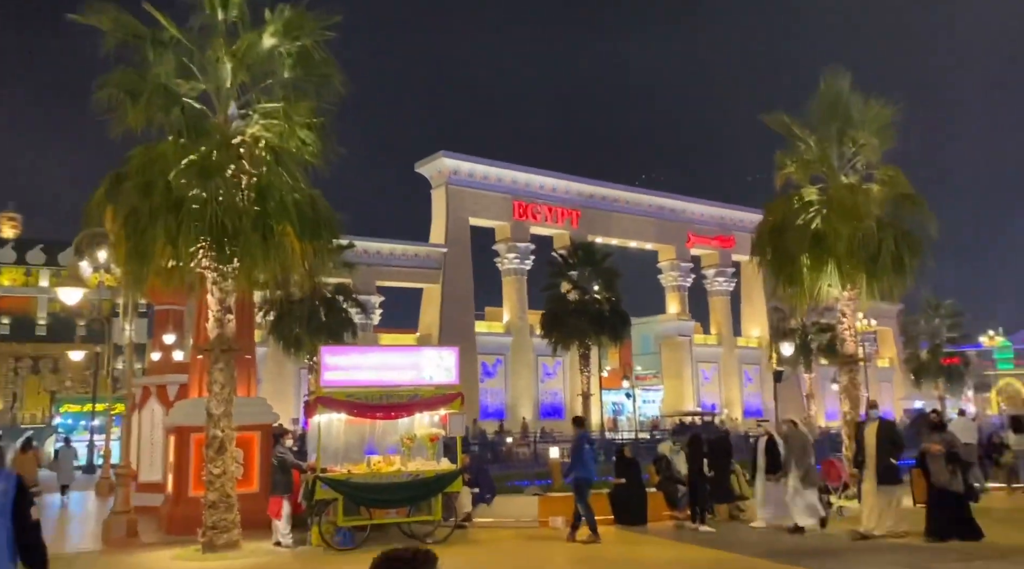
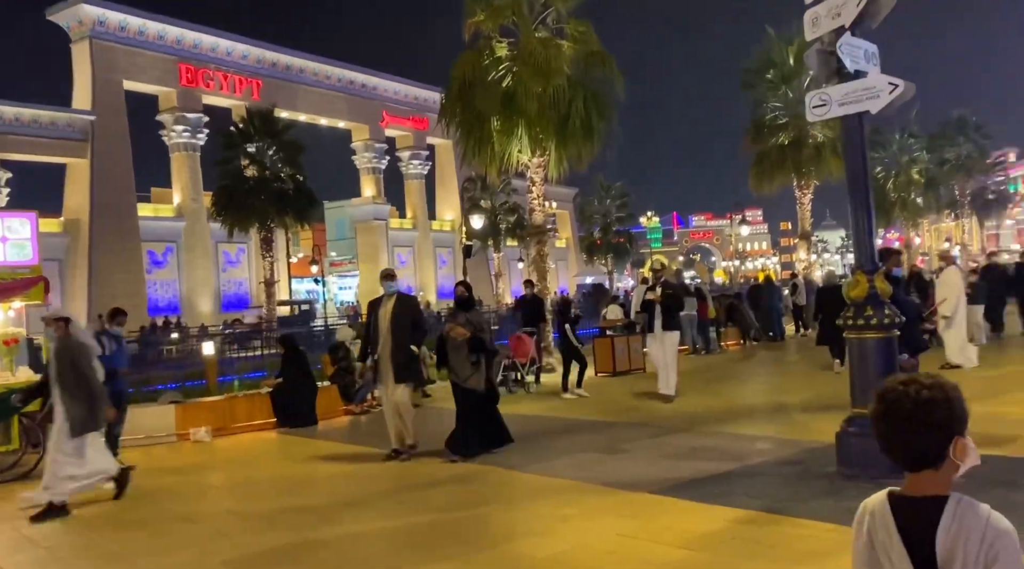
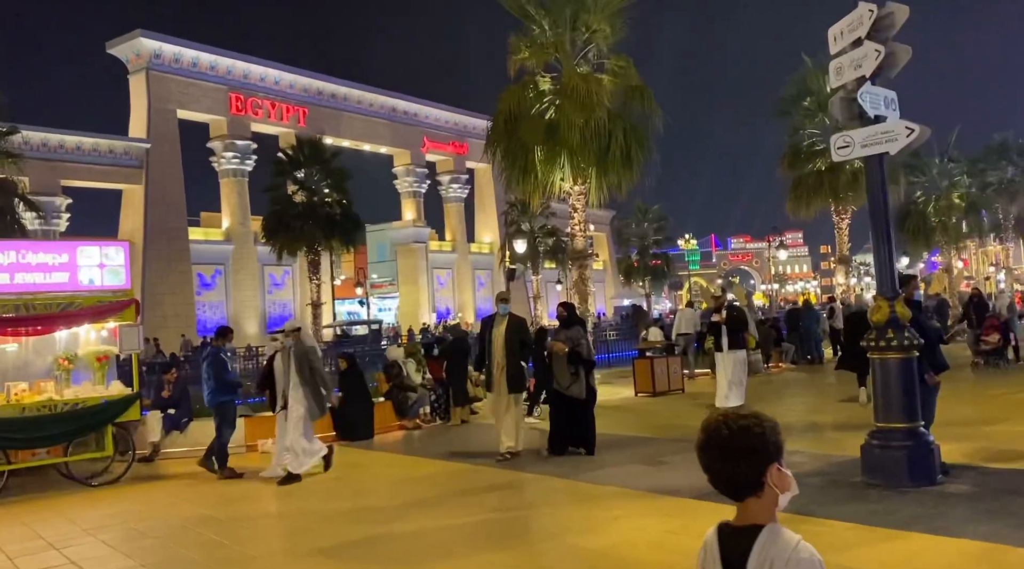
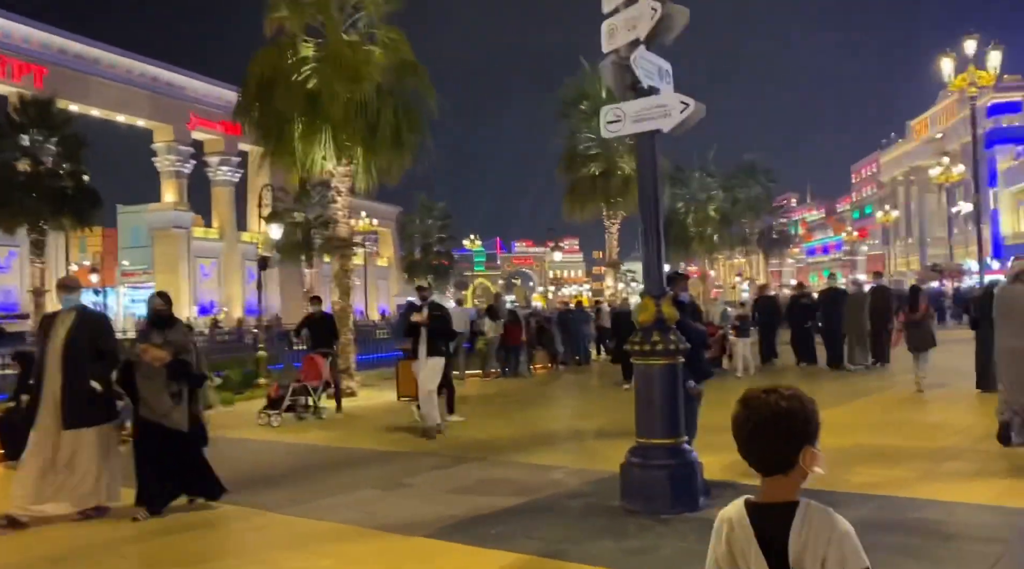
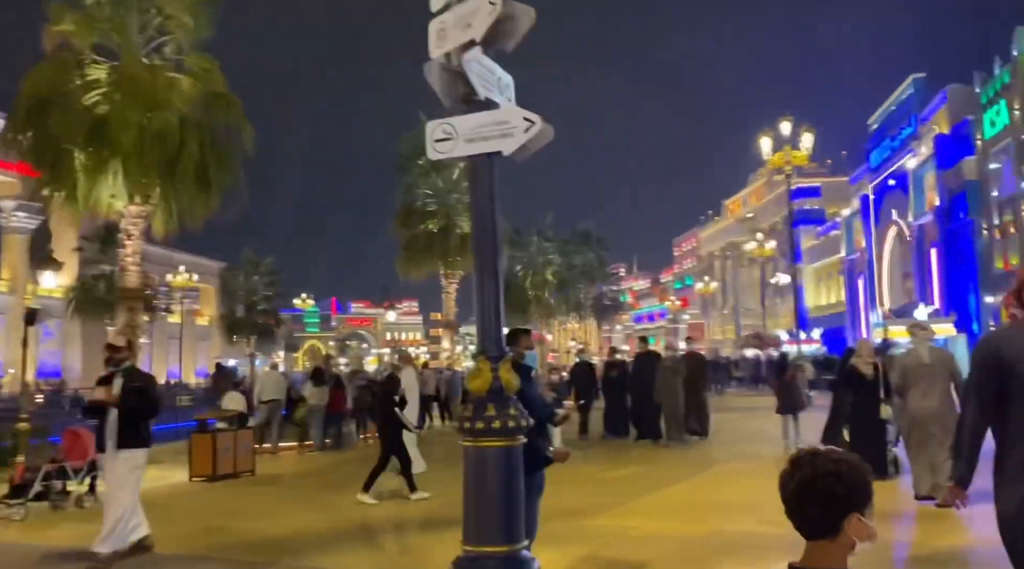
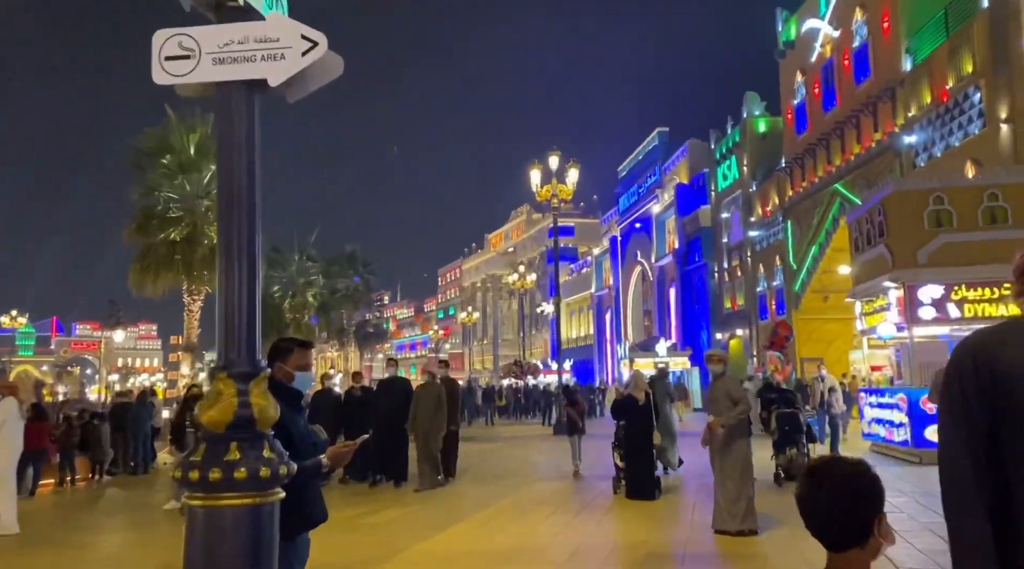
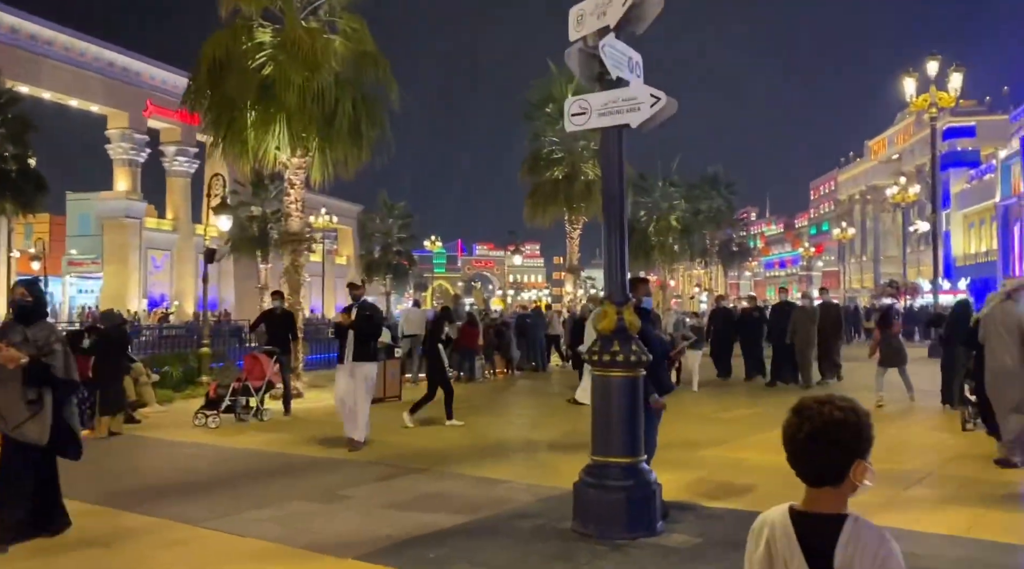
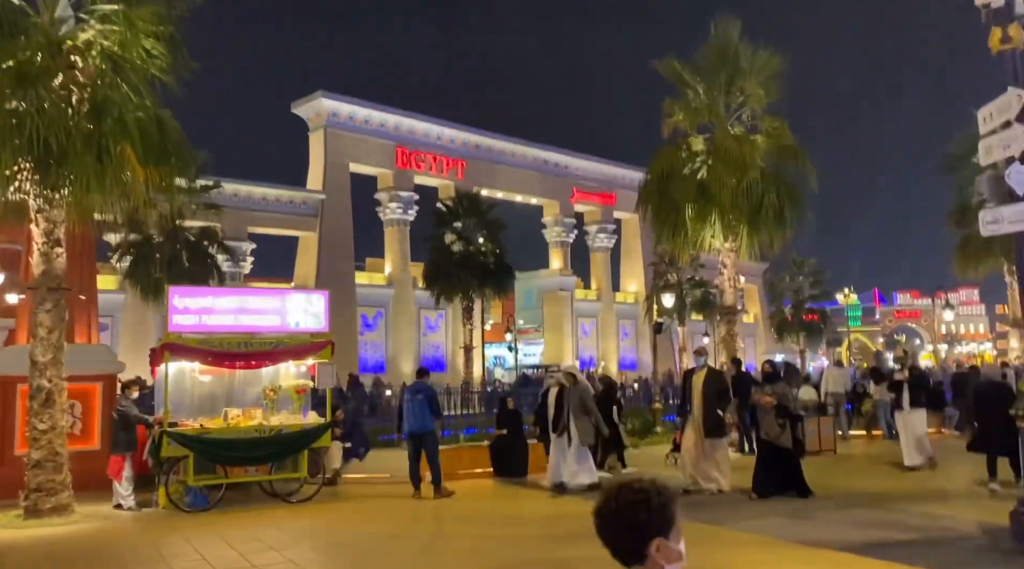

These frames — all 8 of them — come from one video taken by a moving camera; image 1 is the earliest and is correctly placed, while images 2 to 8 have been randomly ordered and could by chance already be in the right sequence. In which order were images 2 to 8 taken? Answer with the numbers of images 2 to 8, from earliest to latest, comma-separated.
8, 3, 2, 4, 7, 5, 6
